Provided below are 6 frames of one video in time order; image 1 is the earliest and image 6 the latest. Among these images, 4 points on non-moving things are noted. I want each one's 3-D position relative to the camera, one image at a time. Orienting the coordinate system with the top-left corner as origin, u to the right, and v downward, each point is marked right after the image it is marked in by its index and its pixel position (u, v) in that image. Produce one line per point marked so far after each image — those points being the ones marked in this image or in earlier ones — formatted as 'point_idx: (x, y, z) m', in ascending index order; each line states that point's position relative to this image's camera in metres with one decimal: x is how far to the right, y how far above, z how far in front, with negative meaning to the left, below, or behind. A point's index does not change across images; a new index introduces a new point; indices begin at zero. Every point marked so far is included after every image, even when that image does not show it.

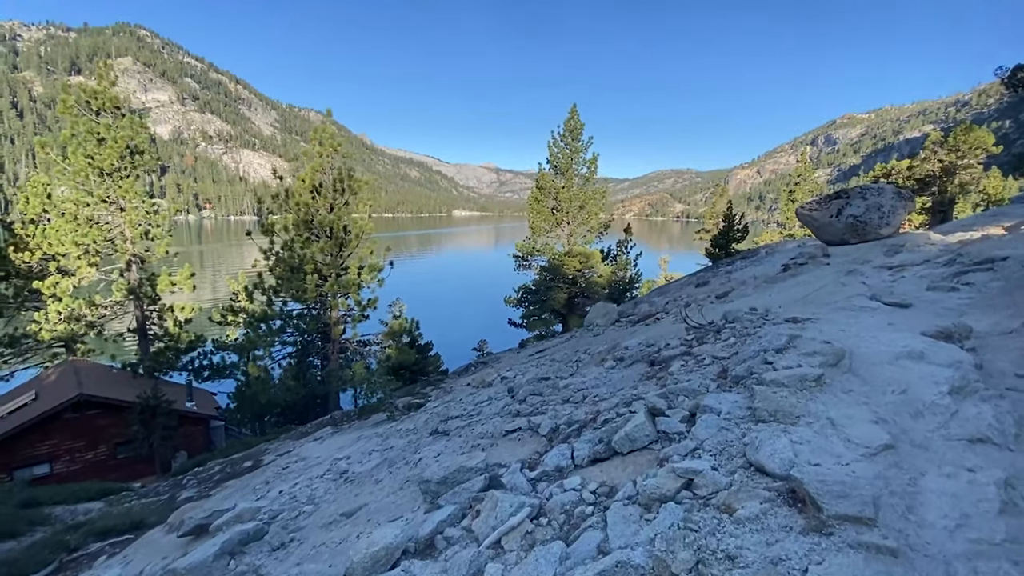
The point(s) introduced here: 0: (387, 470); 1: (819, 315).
0: (-1.8, -2.6, +7.4) m
1: (+3.5, -0.3, +6.0) m
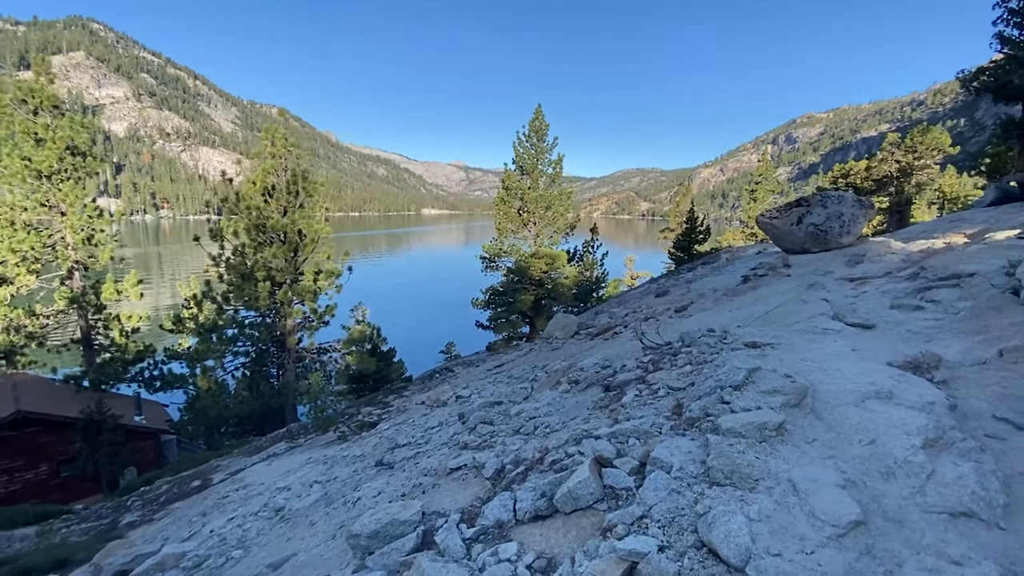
0: (-2.4, -2.8, +6.8) m
1: (+2.9, -0.6, +5.7) m
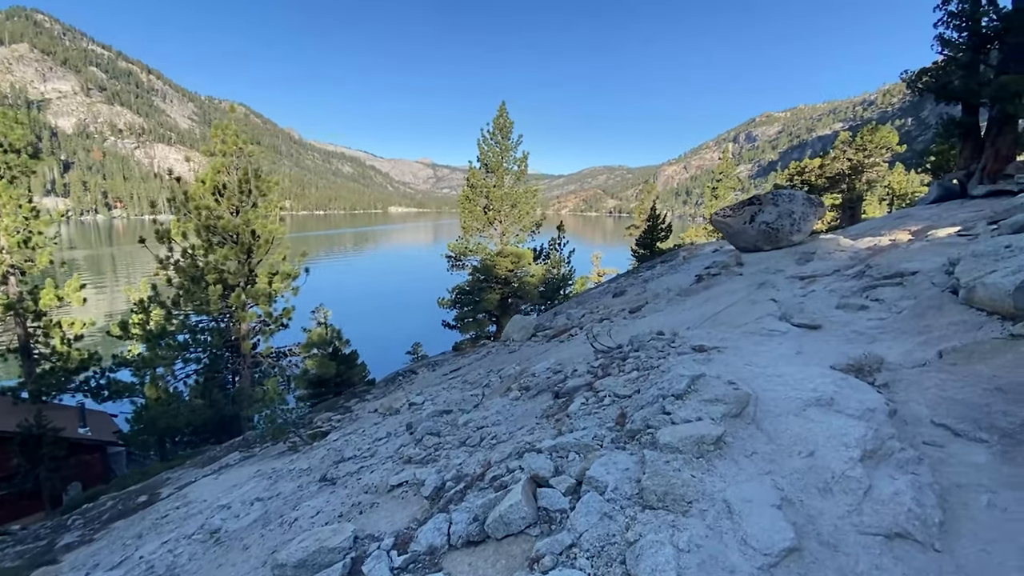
0: (-3.0, -2.9, +6.4) m
1: (+2.3, -0.6, +5.6) m
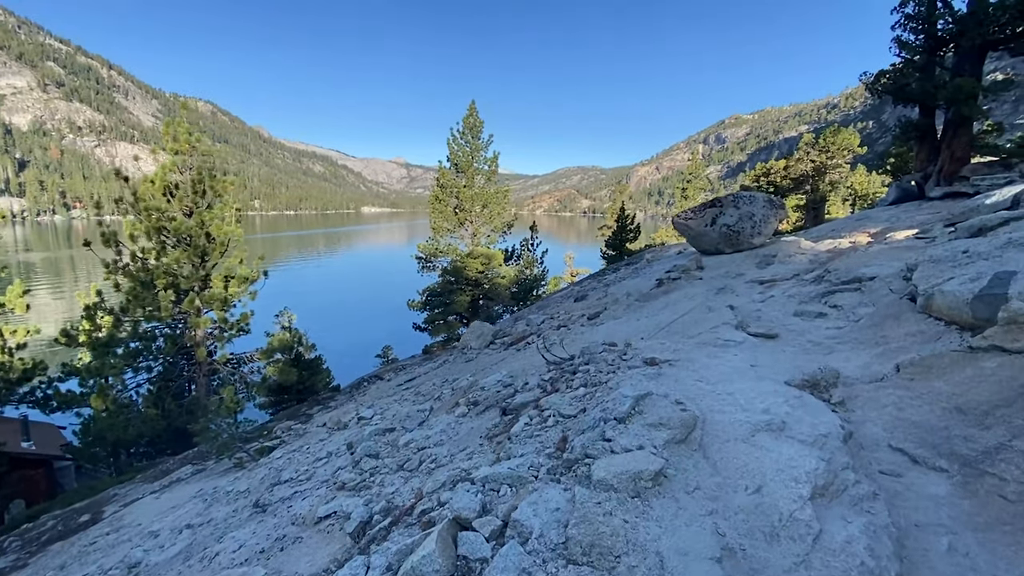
0: (-3.7, -3.1, +5.8) m
1: (+1.7, -0.7, +5.3) m
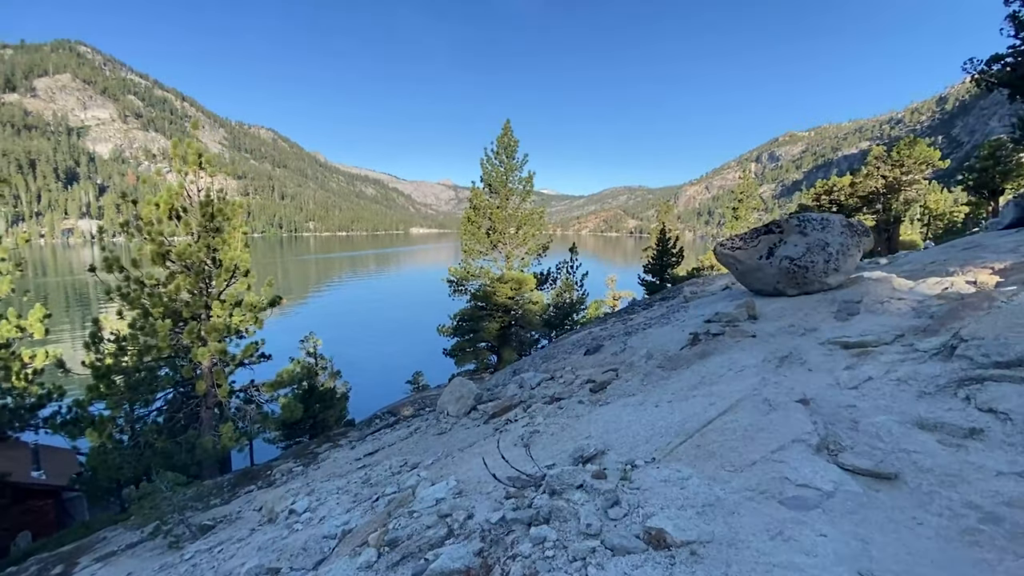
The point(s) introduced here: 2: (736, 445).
0: (-4.2, -3.6, +3.7) m
1: (+1.1, -1.2, +2.8) m
2: (+1.6, -1.1, +3.7) m
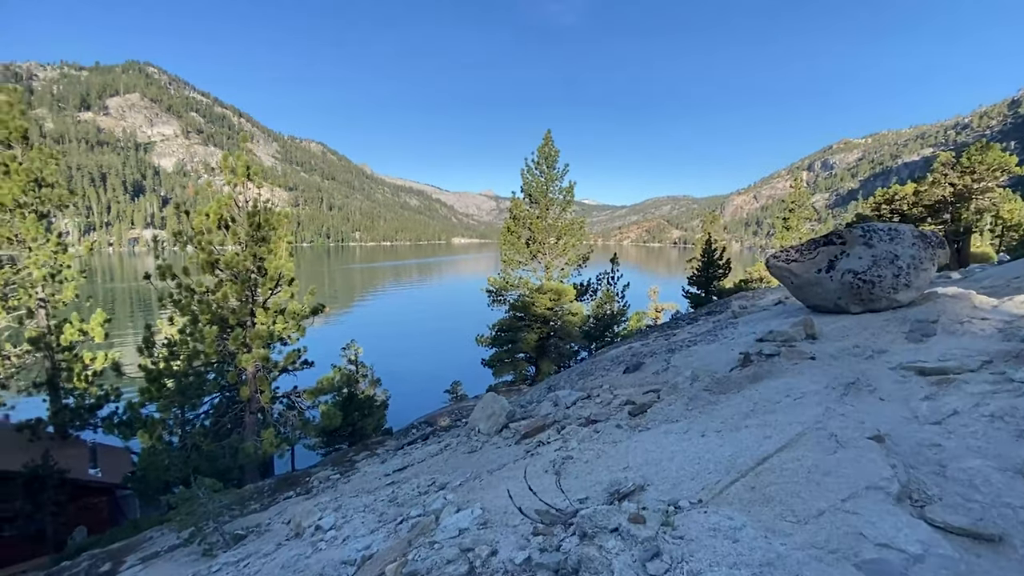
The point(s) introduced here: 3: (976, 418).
0: (-4.1, -3.7, +3.6) m
1: (+1.2, -1.3, +2.4) m
2: (+1.8, -1.2, +3.2) m
3: (+3.4, -0.9, +3.8) m
